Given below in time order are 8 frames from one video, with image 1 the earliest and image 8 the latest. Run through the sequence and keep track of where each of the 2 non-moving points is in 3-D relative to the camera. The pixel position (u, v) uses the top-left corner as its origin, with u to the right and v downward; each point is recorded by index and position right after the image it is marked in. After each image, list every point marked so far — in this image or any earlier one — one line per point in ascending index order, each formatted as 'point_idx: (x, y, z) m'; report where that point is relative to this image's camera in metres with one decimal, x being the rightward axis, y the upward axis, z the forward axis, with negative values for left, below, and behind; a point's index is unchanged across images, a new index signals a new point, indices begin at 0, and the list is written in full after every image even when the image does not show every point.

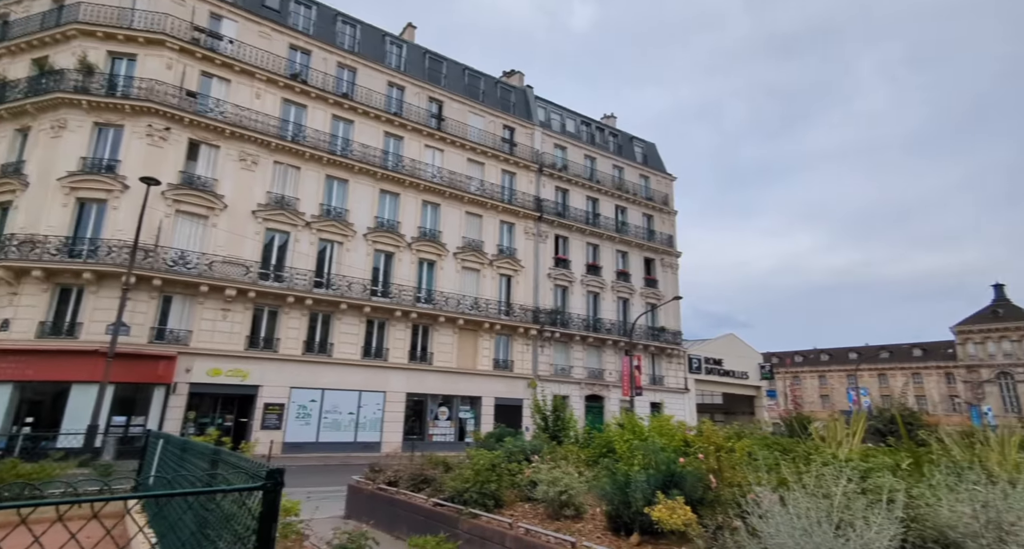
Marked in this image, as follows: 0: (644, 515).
0: (+1.0, -1.9, +4.3) m
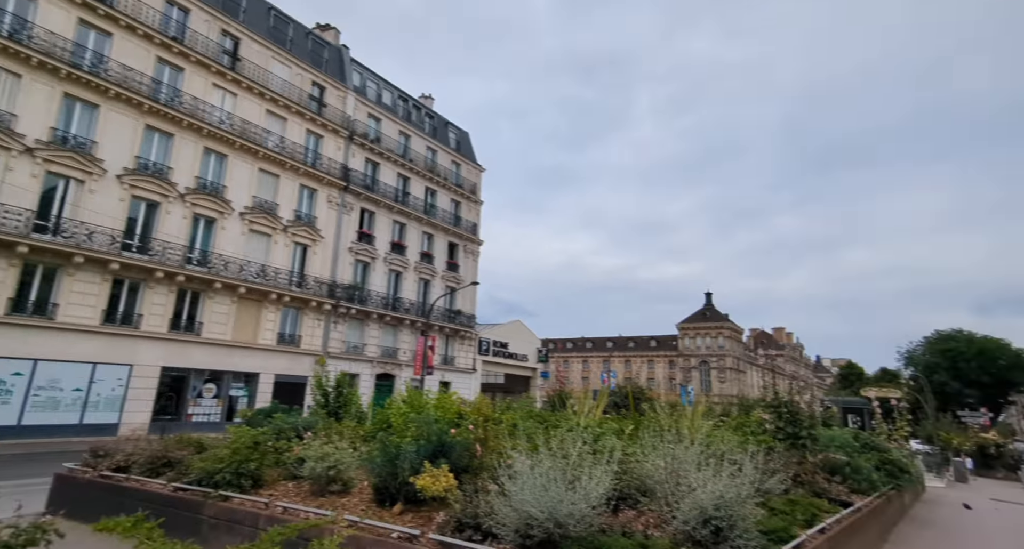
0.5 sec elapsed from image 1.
0: (-0.9, -1.7, +4.4) m
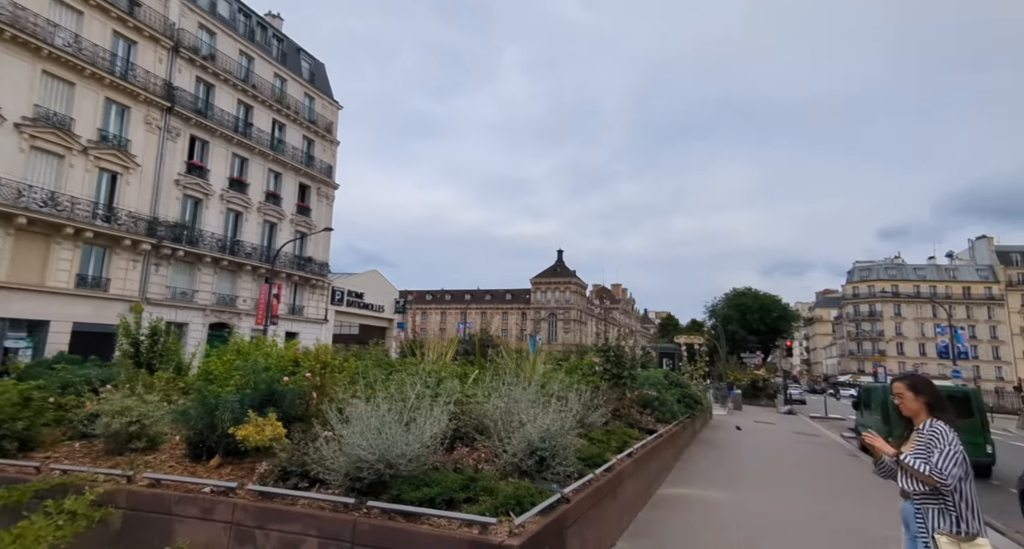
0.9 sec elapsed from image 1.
0: (-2.1, -1.2, +4.0) m
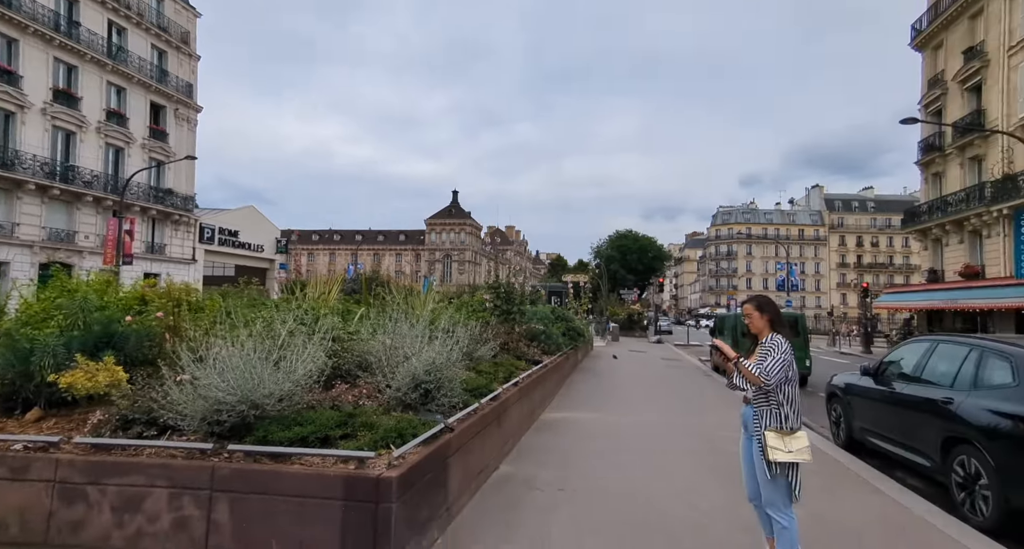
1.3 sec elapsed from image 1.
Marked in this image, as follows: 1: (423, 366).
0: (-3.0, -0.7, +3.5) m
1: (-0.8, -0.8, +4.6) m
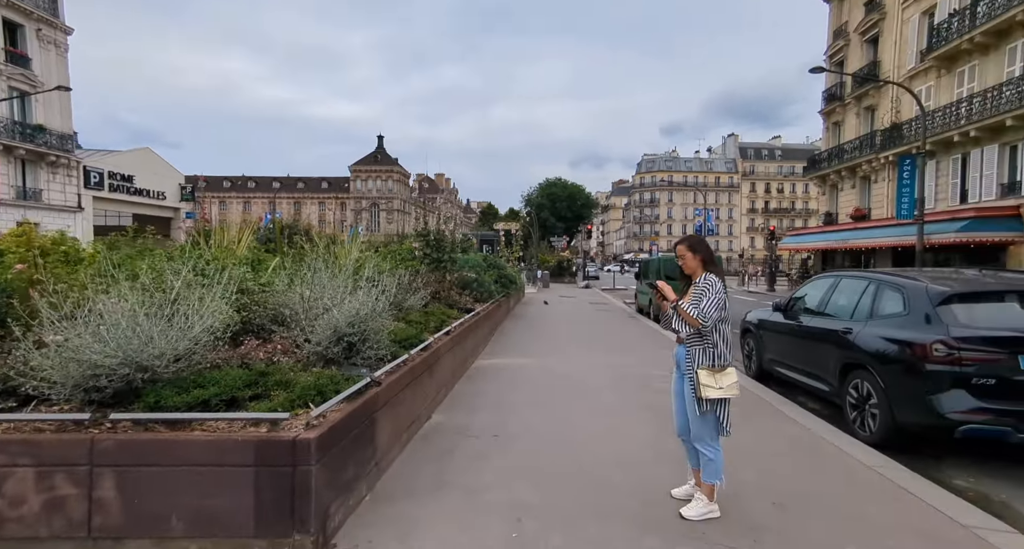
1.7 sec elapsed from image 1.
0: (-3.4, -0.4, +2.9) m
1: (-1.3, -0.3, +4.2) m
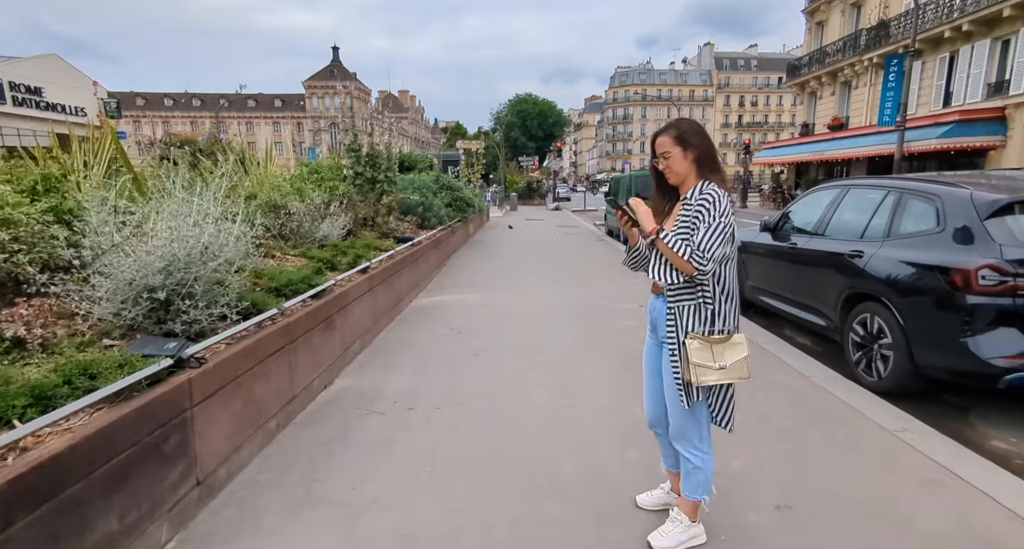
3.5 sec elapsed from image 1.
0: (-3.9, -0.3, +1.4) m
1: (-1.9, +0.1, +2.8) m
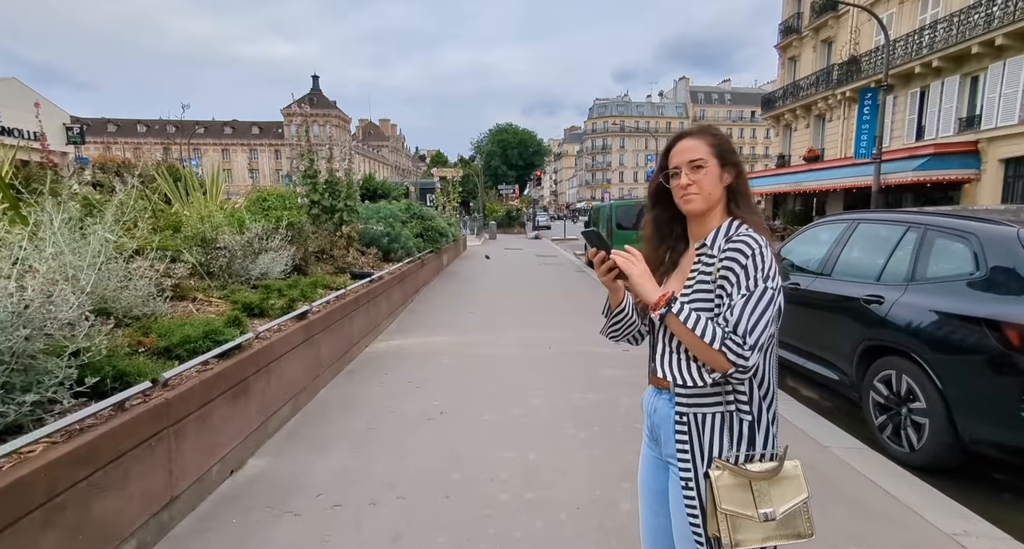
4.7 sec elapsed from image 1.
0: (-4.0, -0.5, +0.4) m
1: (-2.1, -0.2, +1.9) m
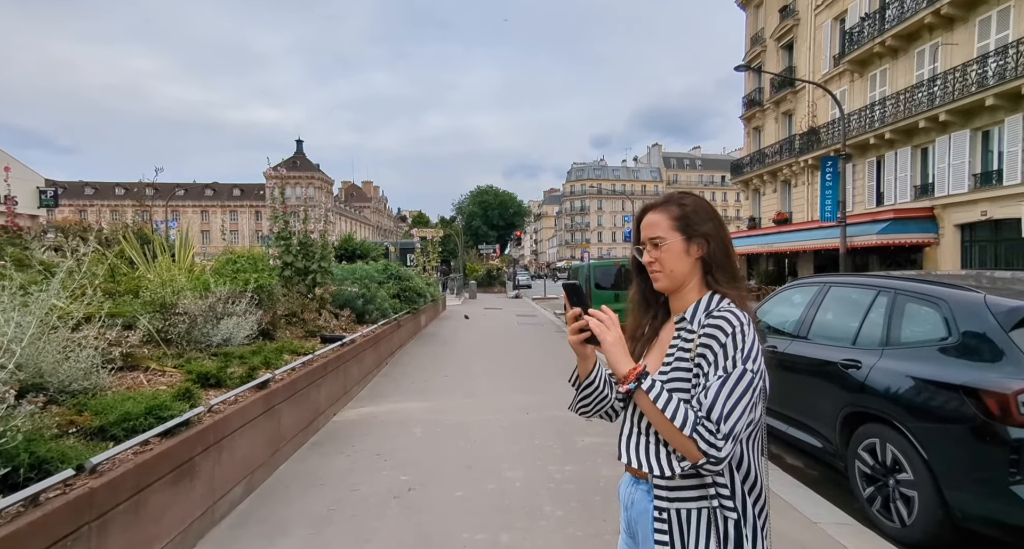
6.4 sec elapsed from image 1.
0: (-4.1, -0.6, +0.1) m
1: (-2.2, -0.4, +1.7) m
